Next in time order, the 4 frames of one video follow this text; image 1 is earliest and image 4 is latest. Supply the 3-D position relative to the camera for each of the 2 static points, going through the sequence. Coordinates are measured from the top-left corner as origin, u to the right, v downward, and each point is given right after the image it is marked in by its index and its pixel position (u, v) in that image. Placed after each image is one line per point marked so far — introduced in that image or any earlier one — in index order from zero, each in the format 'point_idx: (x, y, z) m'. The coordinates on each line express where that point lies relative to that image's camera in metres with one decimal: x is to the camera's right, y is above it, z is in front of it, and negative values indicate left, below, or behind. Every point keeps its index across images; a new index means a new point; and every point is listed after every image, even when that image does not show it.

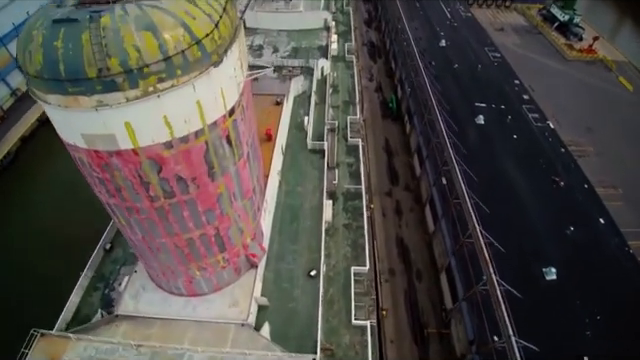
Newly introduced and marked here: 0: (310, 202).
0: (-0.7, -1.6, +16.9) m
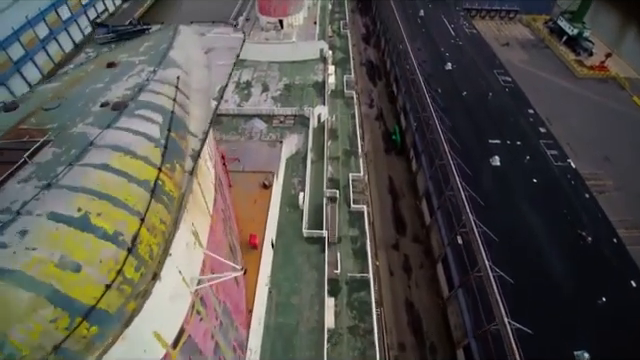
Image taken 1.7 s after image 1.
0: (-0.7, -7.4, +13.5) m
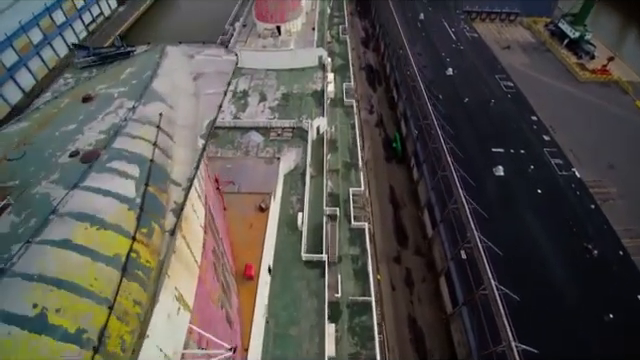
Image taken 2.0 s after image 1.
0: (-0.7, -8.6, +12.7) m
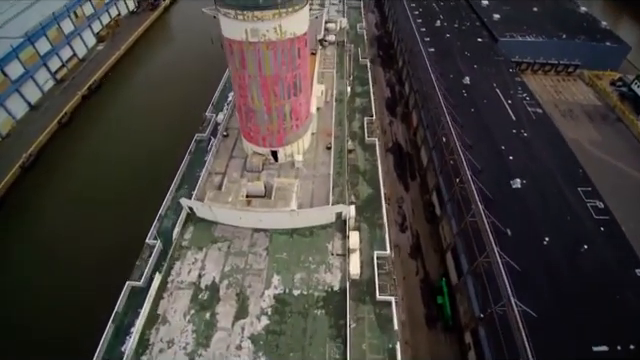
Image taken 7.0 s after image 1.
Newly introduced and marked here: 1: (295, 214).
0: (-0.4, -24.8, +2.5) m
1: (-1.6, -2.1, +17.1) m
